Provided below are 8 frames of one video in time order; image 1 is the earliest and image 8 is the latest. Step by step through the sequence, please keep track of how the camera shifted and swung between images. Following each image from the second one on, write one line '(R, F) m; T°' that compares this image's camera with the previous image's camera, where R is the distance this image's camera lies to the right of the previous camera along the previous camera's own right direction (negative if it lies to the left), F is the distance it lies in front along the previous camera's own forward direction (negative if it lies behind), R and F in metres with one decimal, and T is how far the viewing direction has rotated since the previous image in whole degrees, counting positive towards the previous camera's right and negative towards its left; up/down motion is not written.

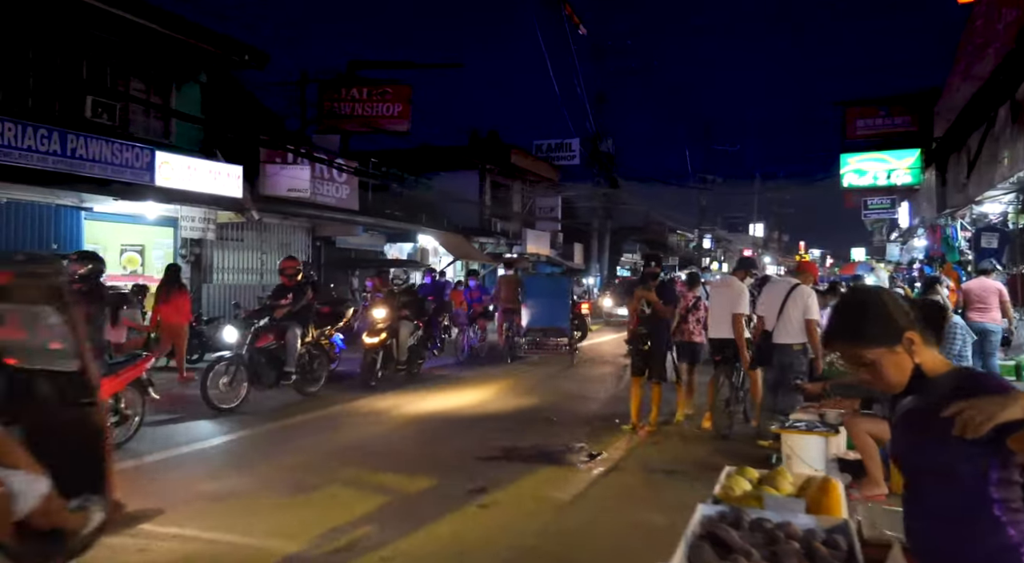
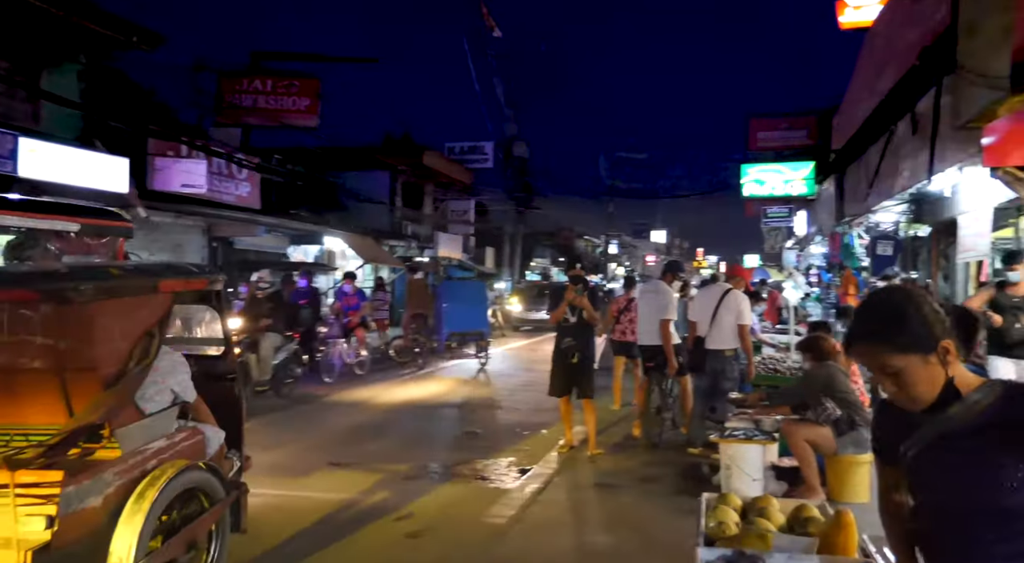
(-0.2, +0.4) m; +7°
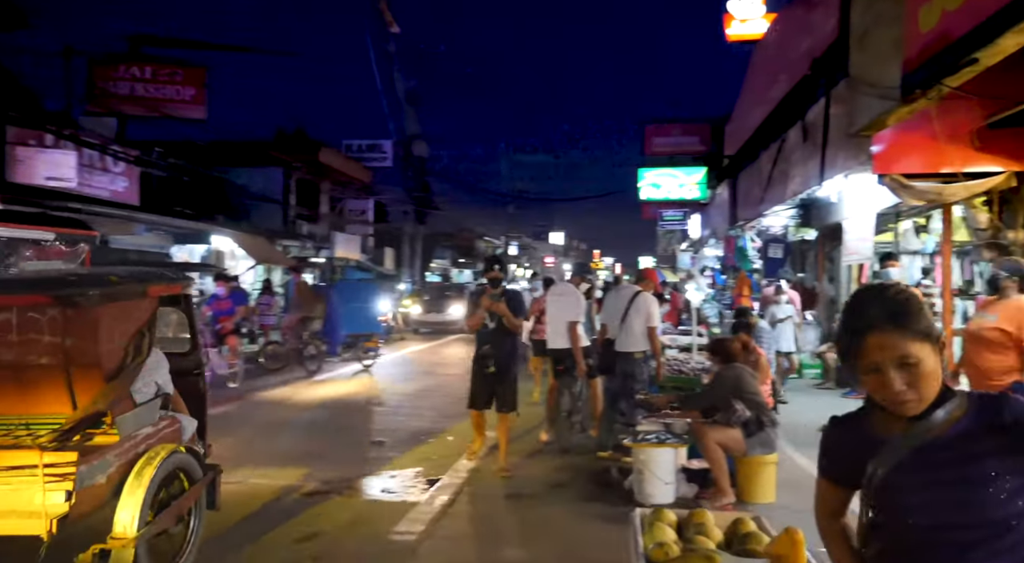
(-0.1, +0.3) m; +8°
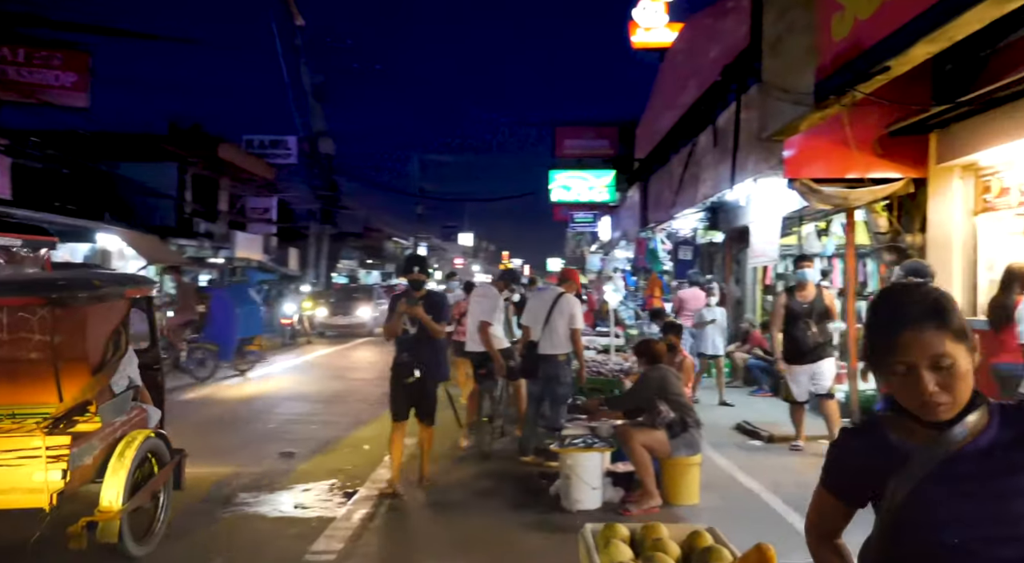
(-0.1, +0.2) m; +7°
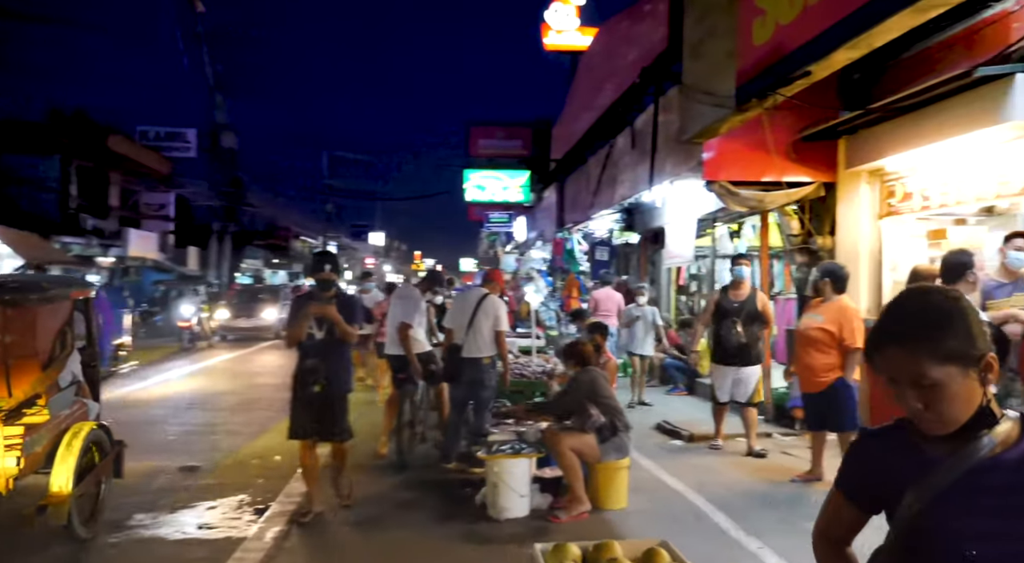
(-0.1, +0.2) m; +7°
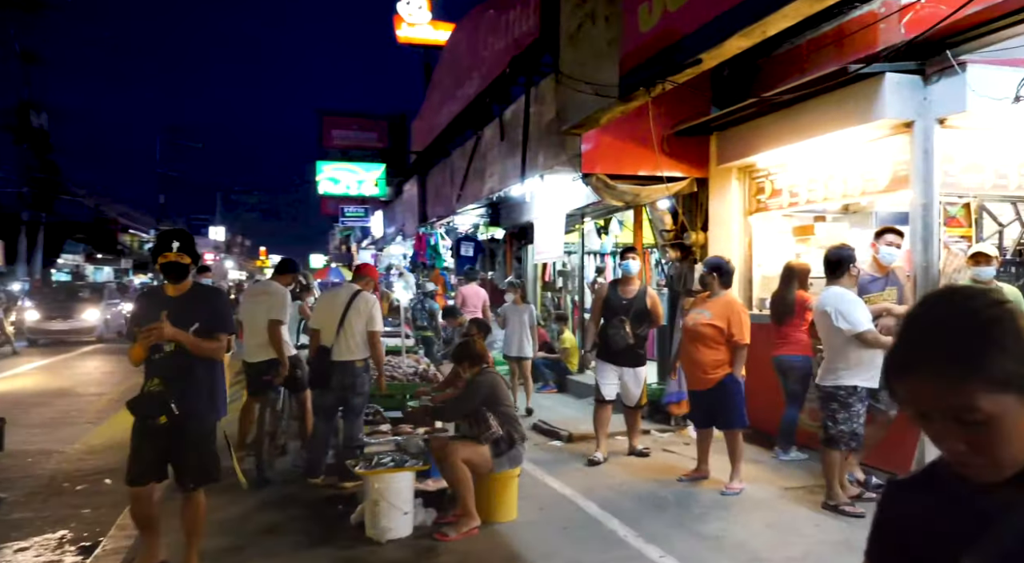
(-0.2, +0.5) m; +11°
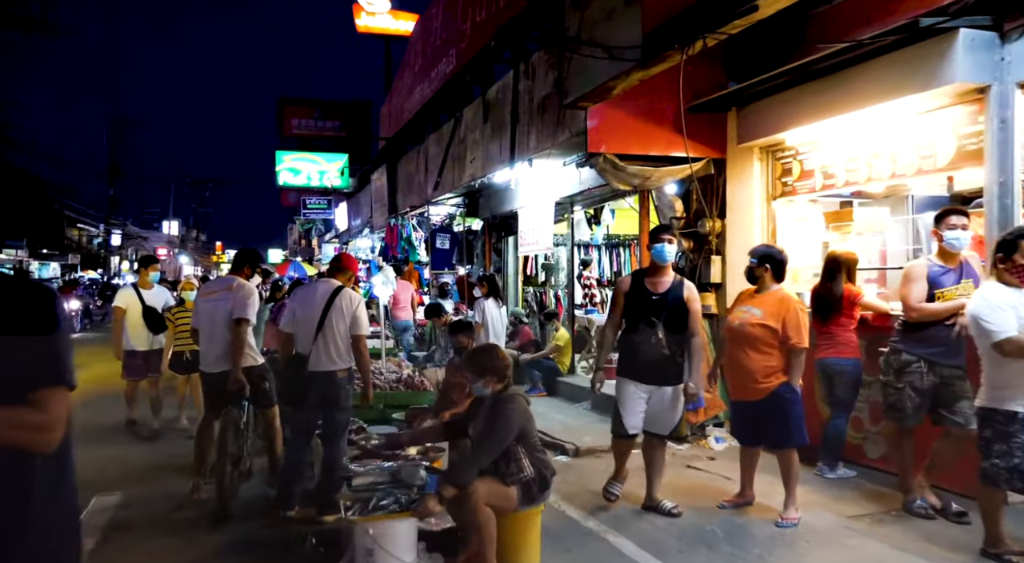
(-0.3, +1.0) m; +3°
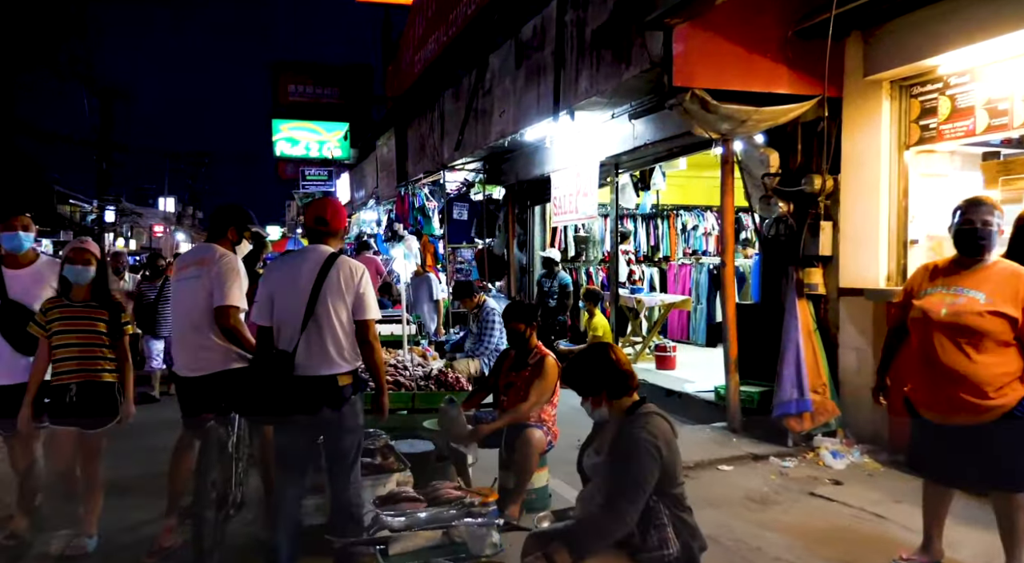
(-0.5, +1.6) m; 0°
